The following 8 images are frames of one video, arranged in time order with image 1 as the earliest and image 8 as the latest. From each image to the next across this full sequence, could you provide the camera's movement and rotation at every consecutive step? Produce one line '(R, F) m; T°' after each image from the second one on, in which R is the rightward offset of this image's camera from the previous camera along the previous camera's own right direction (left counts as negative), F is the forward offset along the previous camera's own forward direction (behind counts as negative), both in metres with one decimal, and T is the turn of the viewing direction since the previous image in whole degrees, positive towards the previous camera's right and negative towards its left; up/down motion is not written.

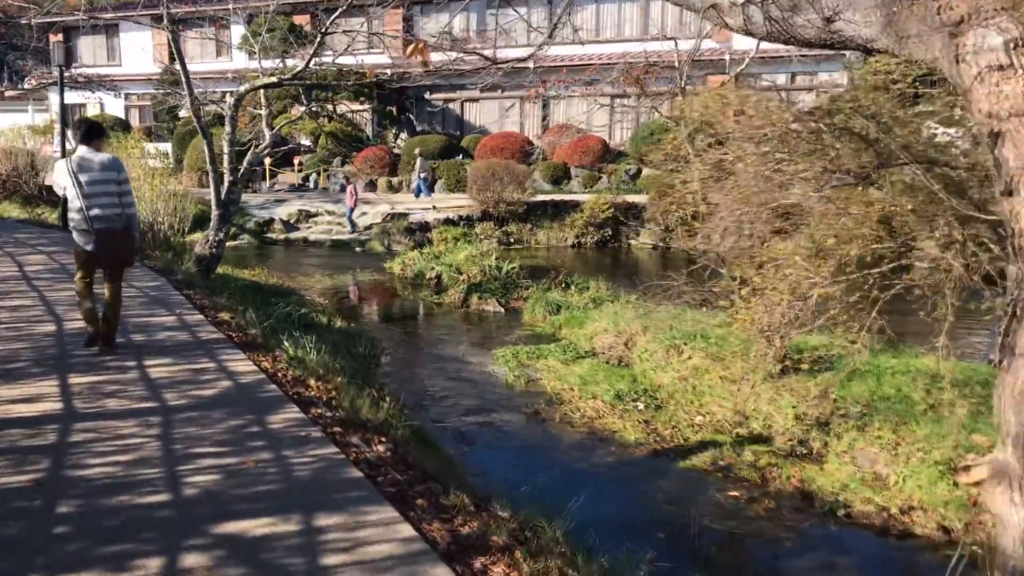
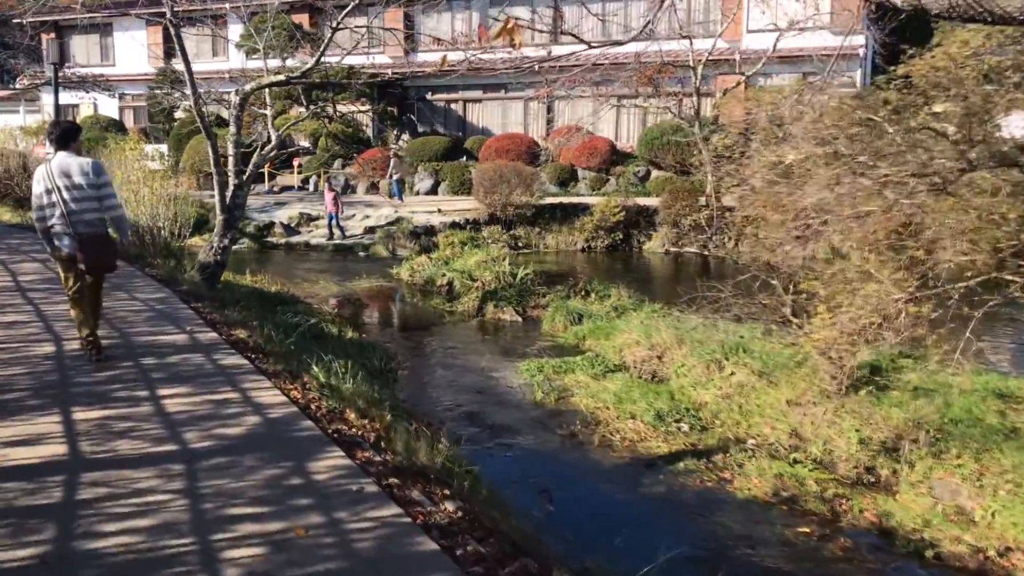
(-0.3, +0.5) m; 0°
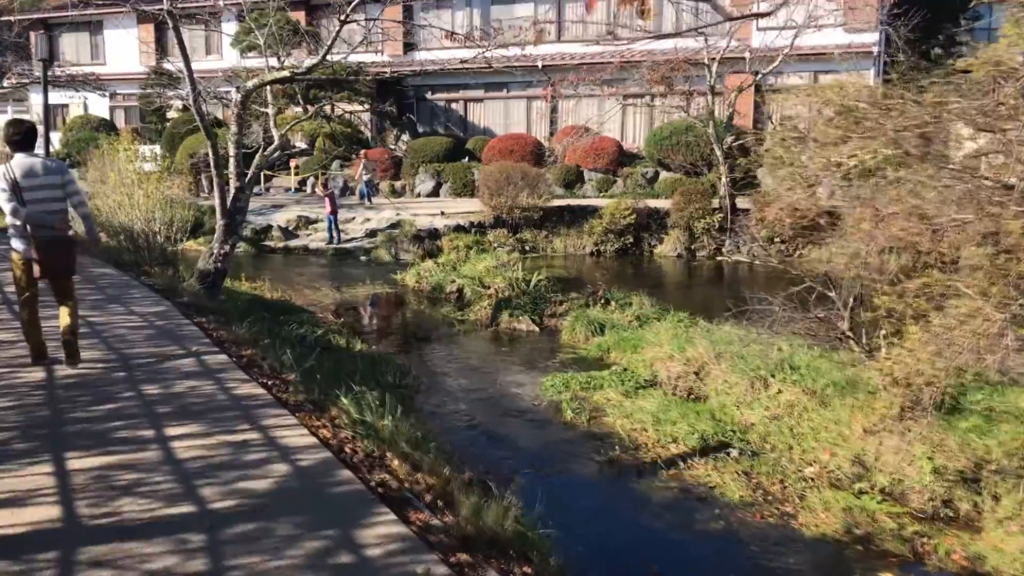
(-0.3, +0.6) m; +1°
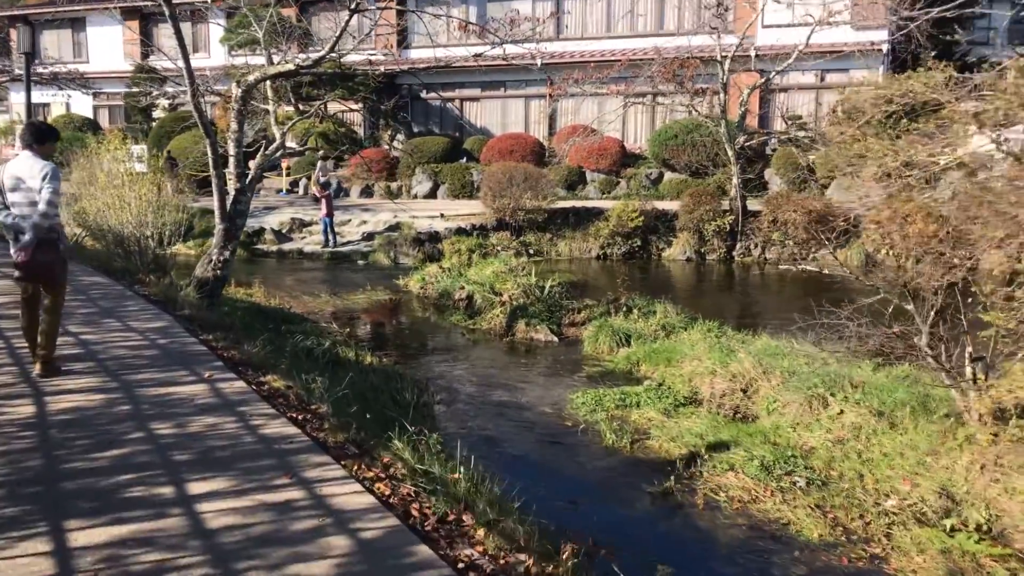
(-0.4, +0.6) m; +1°
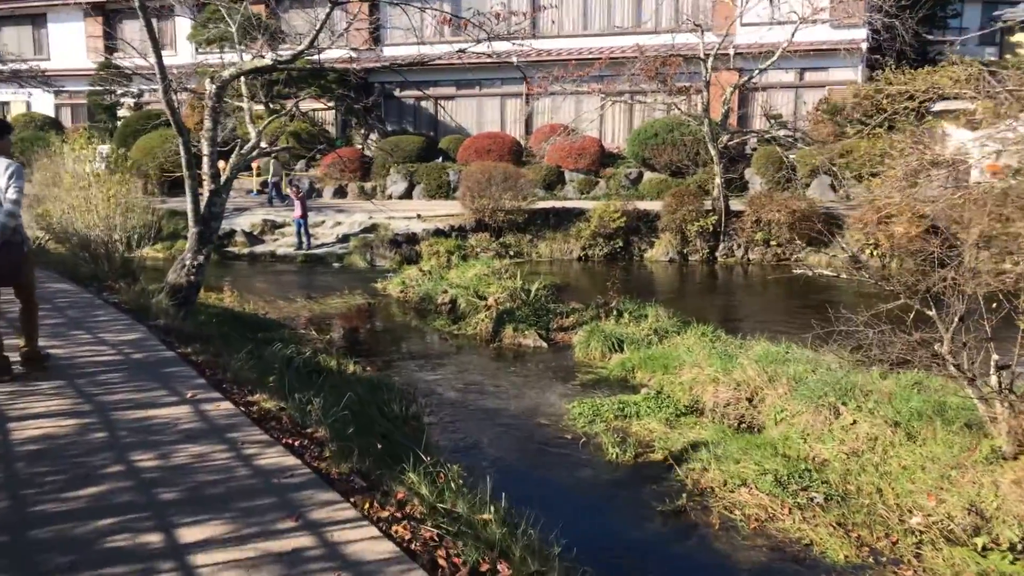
(-0.2, +0.3) m; +2°
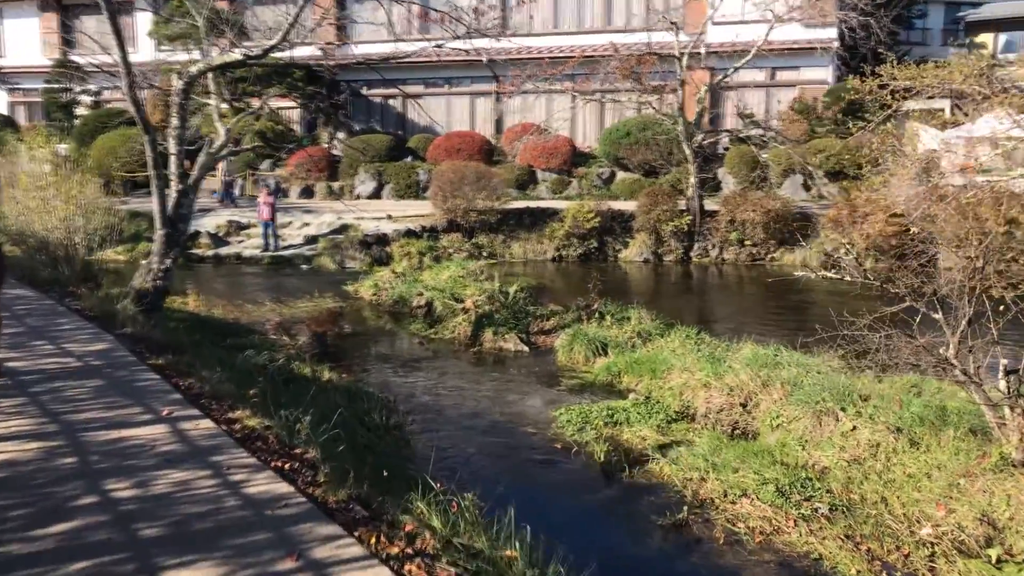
(-0.2, +0.3) m; +2°
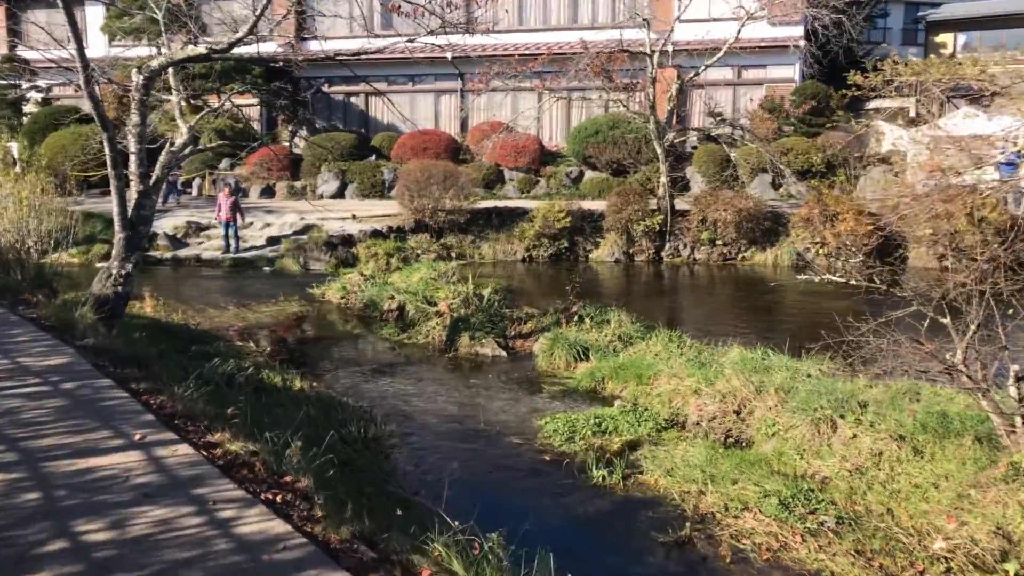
(-0.2, +0.3) m; +3°
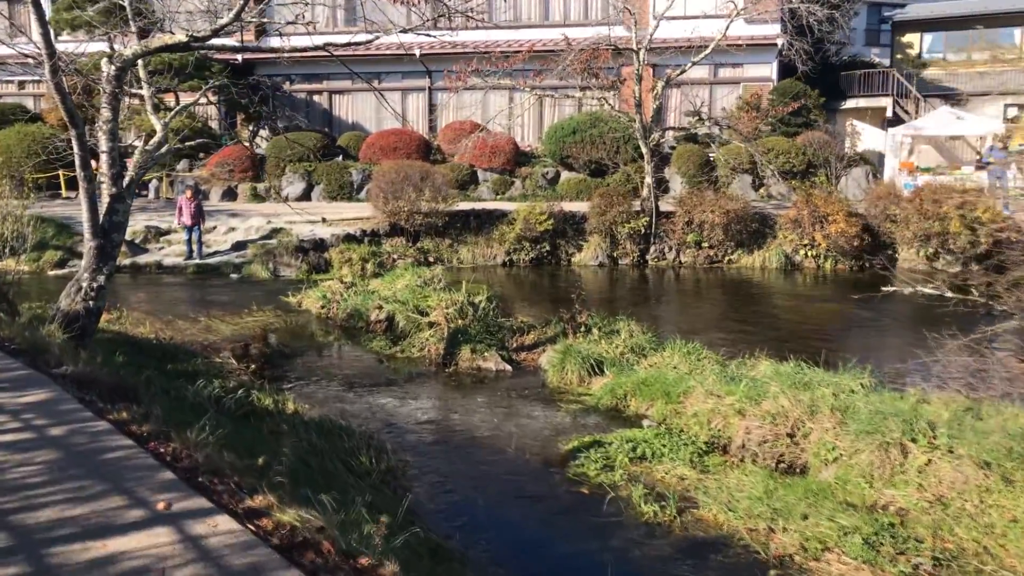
(-0.5, +0.7) m; +3°
